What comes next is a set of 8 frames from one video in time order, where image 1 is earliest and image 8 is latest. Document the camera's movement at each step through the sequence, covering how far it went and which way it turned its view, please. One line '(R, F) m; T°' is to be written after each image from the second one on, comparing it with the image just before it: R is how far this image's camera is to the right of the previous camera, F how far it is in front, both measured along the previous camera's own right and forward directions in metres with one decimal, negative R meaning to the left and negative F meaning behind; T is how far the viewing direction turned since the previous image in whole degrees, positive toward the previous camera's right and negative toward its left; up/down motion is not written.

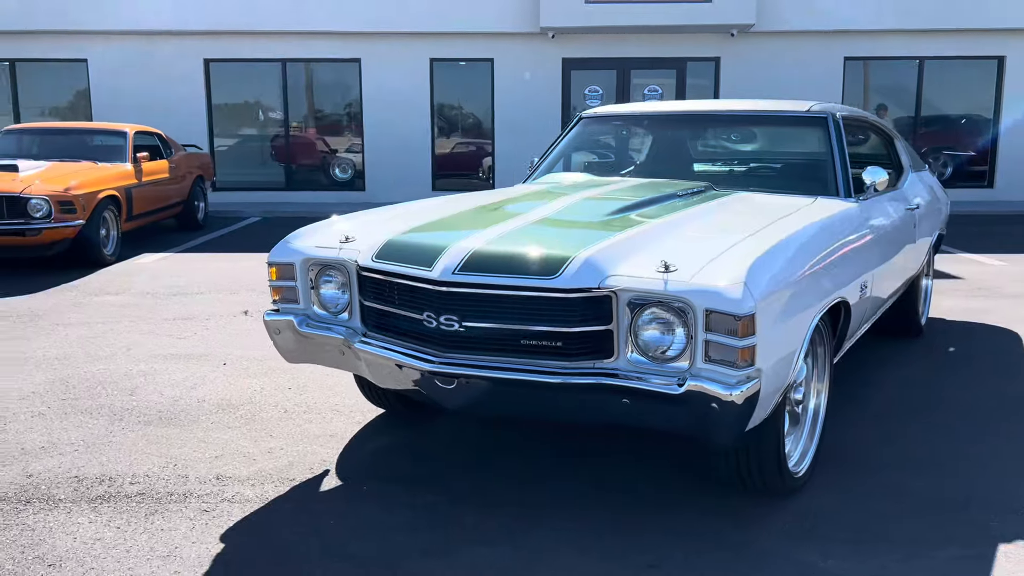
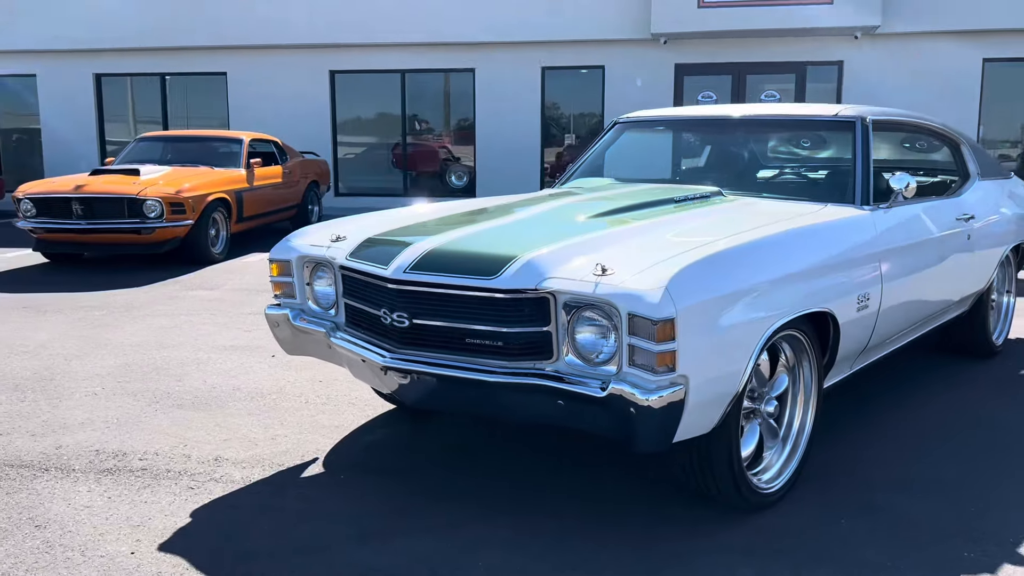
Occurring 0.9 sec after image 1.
(+0.7, 0.0) m; -10°
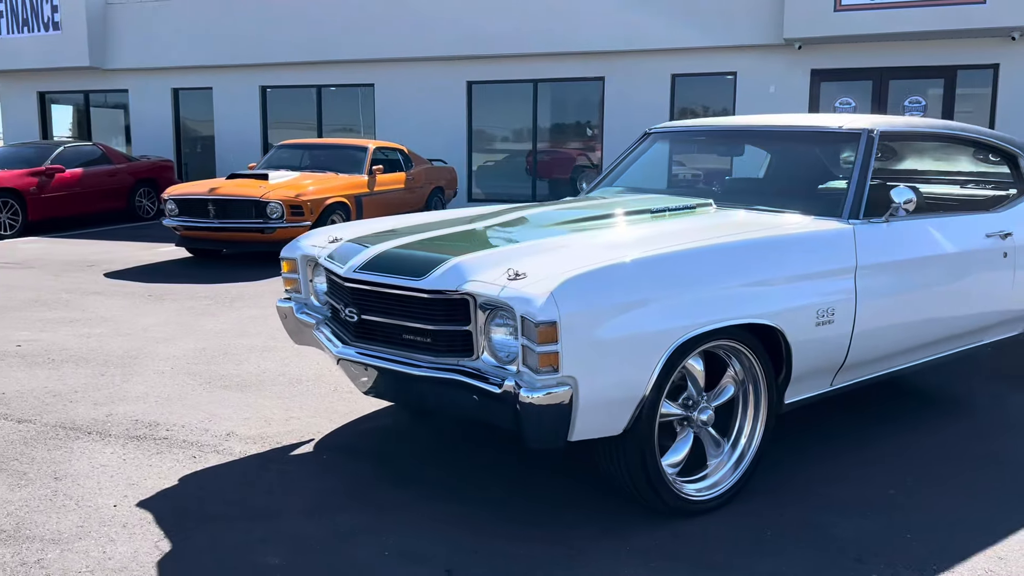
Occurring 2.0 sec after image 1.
(+0.9, -0.1) m; -11°
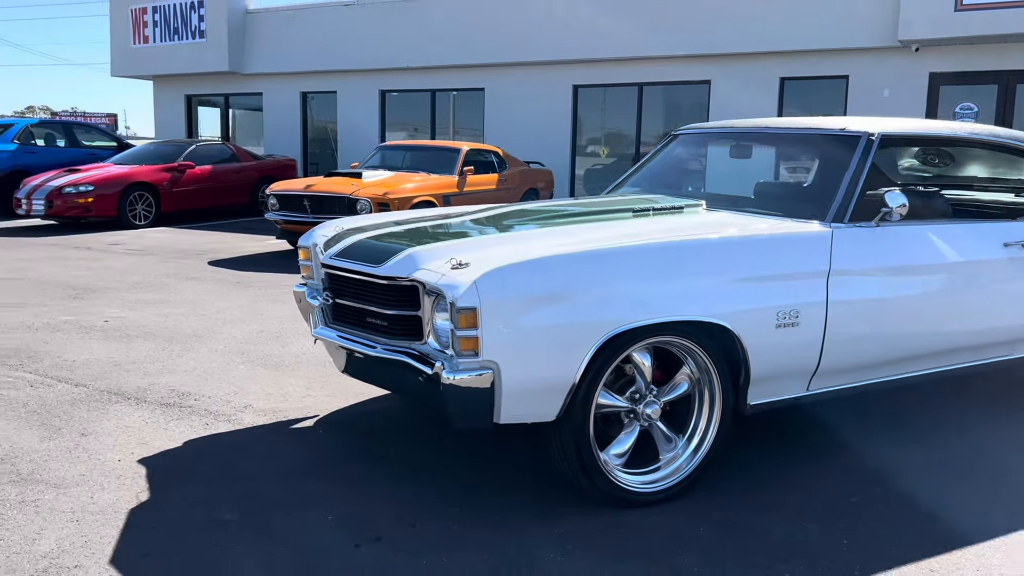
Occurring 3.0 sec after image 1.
(+0.7, -0.1) m; -9°
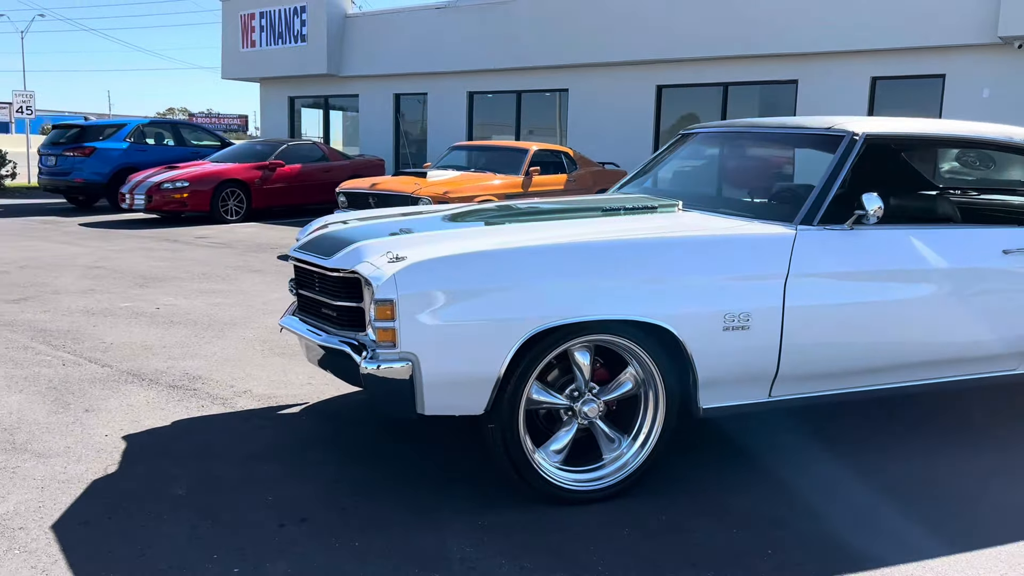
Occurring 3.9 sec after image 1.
(+0.7, 0.0) m; -7°
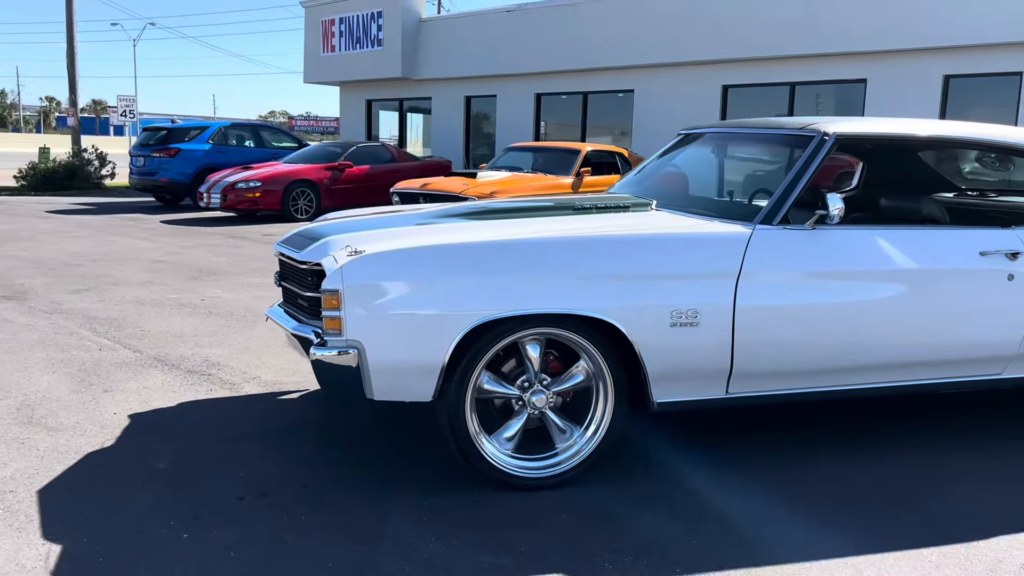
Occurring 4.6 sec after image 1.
(+0.6, -0.1) m; -6°
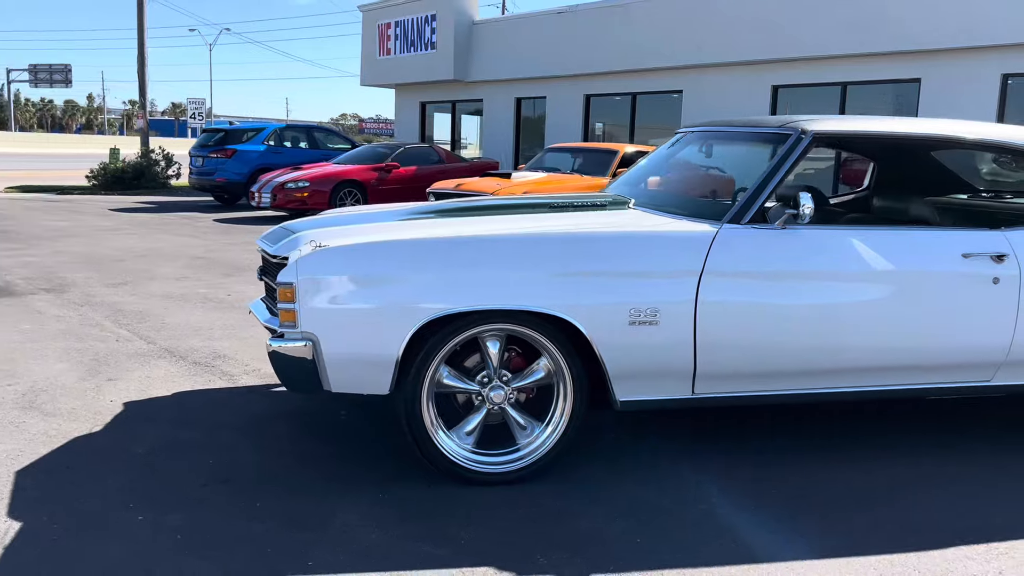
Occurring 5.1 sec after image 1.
(+0.4, 0.0) m; -4°
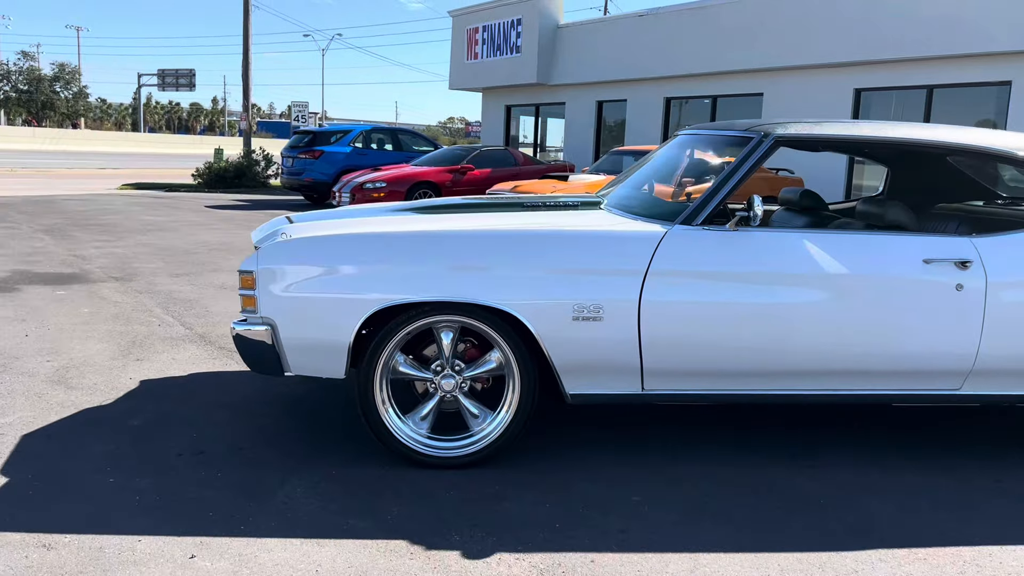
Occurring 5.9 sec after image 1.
(+0.6, -0.1) m; -7°
